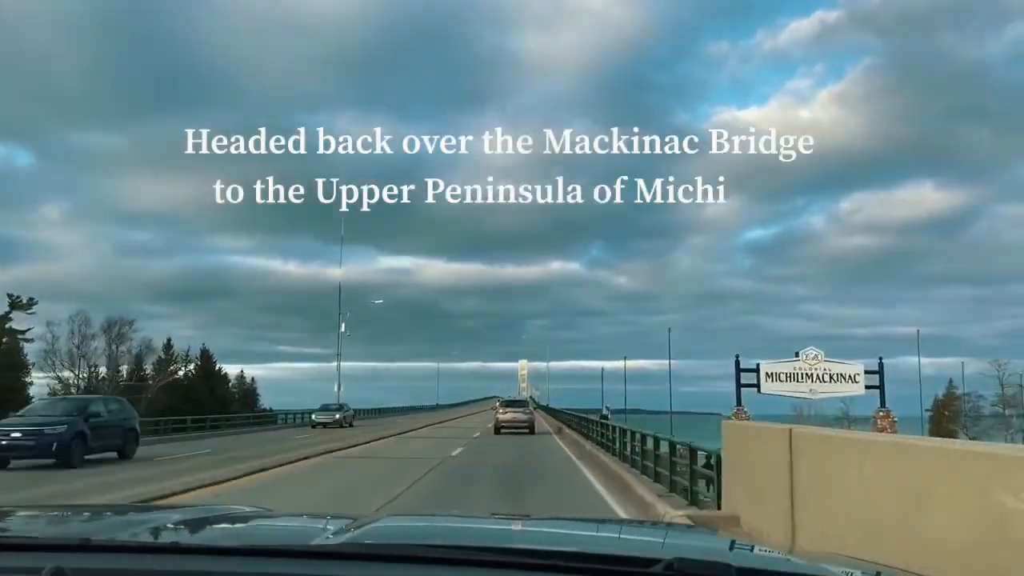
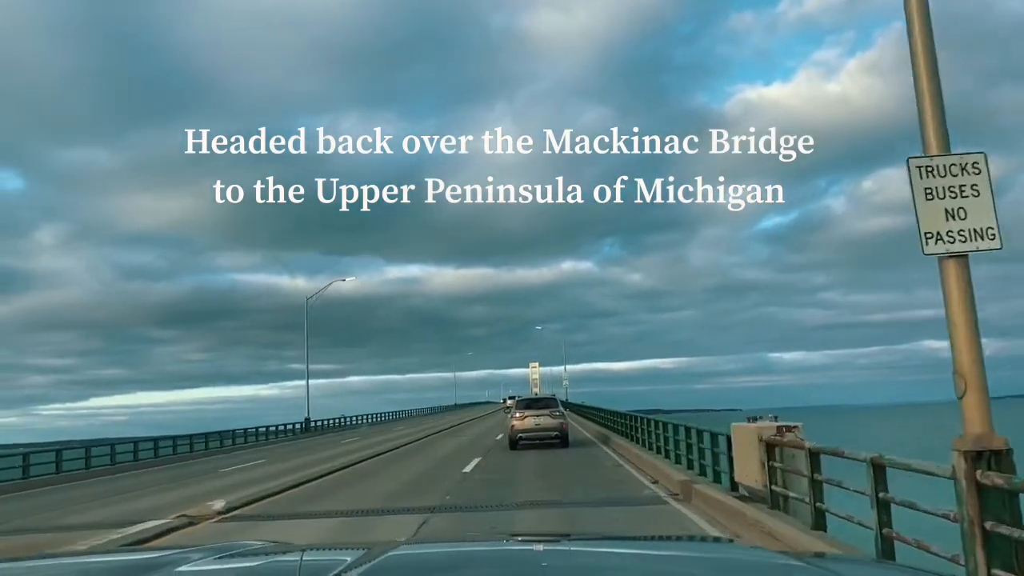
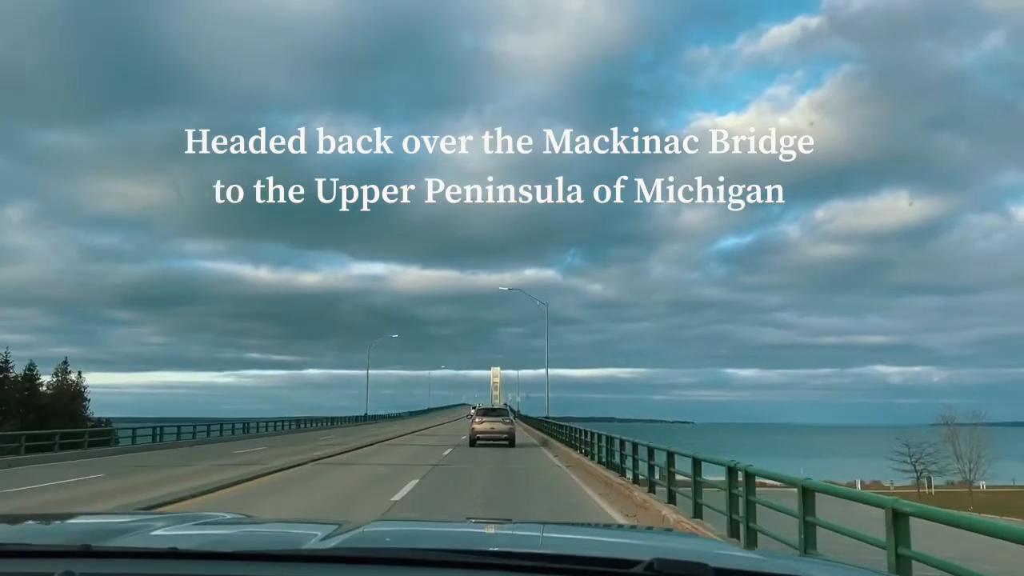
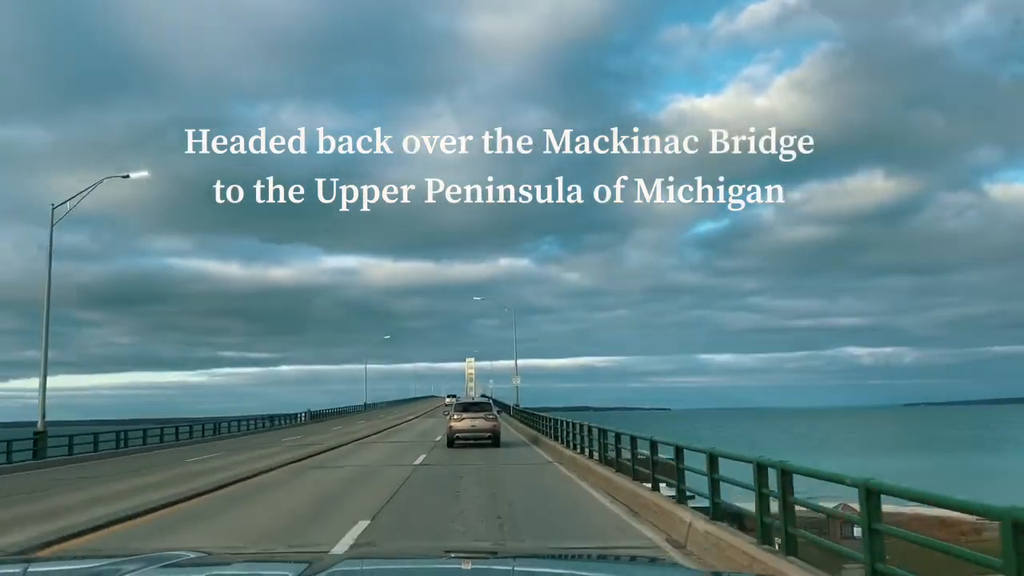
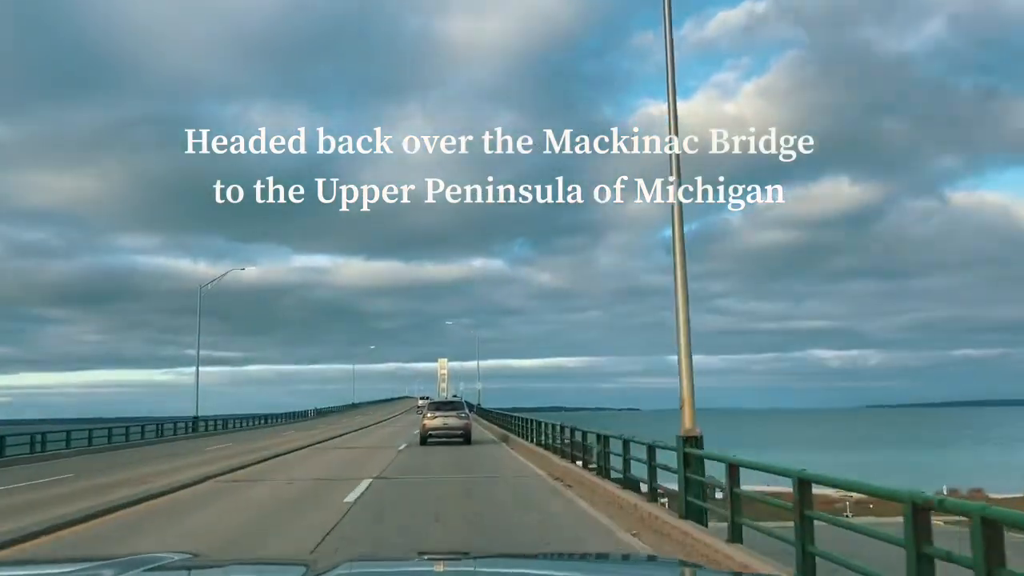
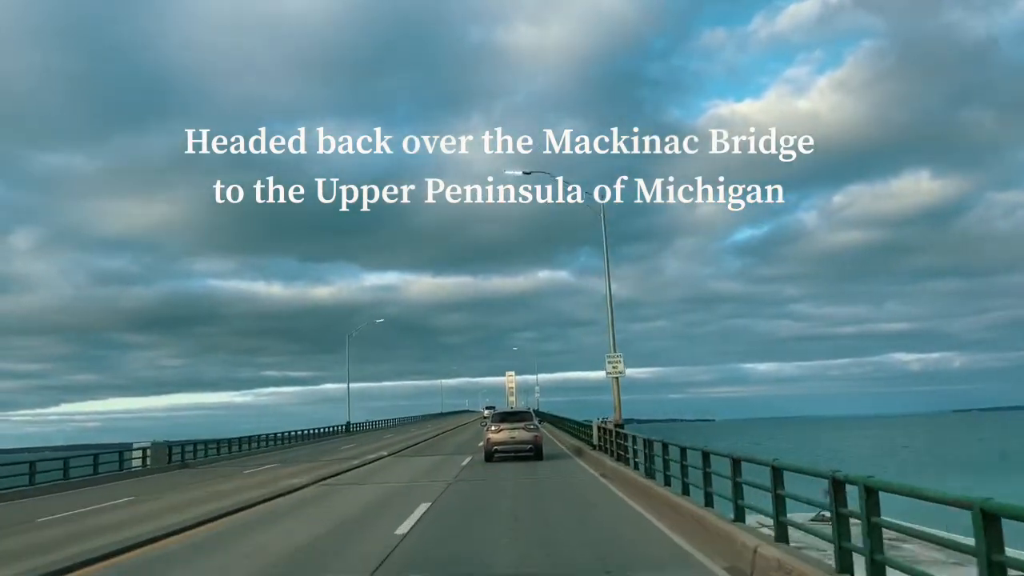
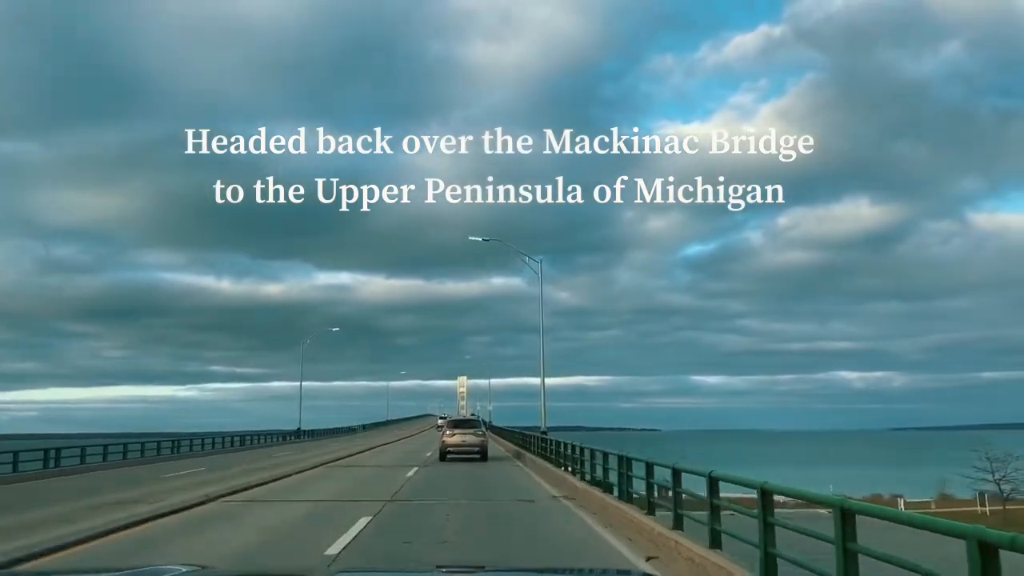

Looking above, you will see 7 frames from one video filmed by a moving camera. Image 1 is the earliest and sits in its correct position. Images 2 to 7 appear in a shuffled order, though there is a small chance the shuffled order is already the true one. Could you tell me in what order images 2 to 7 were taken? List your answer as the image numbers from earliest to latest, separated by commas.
3, 7, 5, 4, 6, 2
